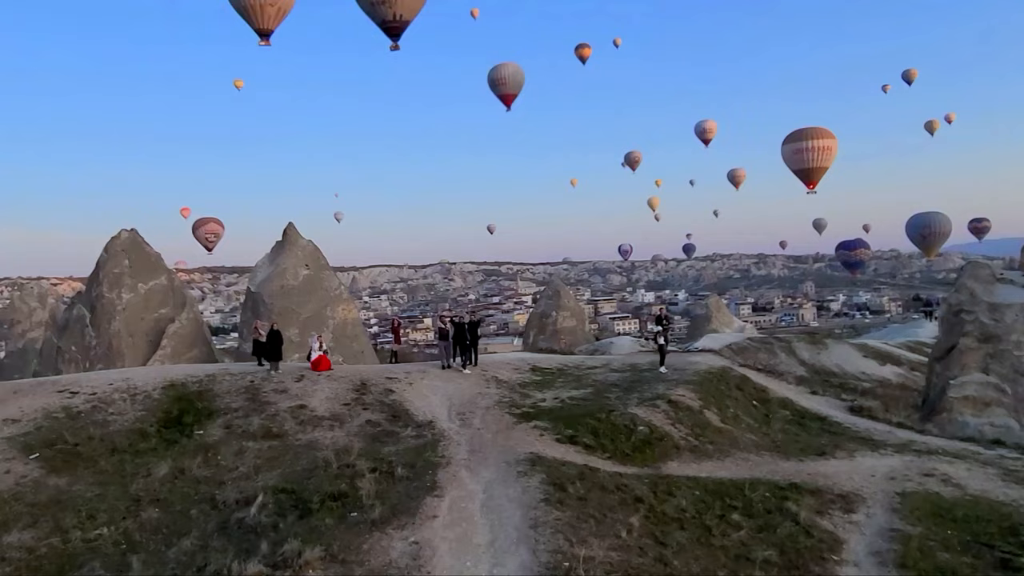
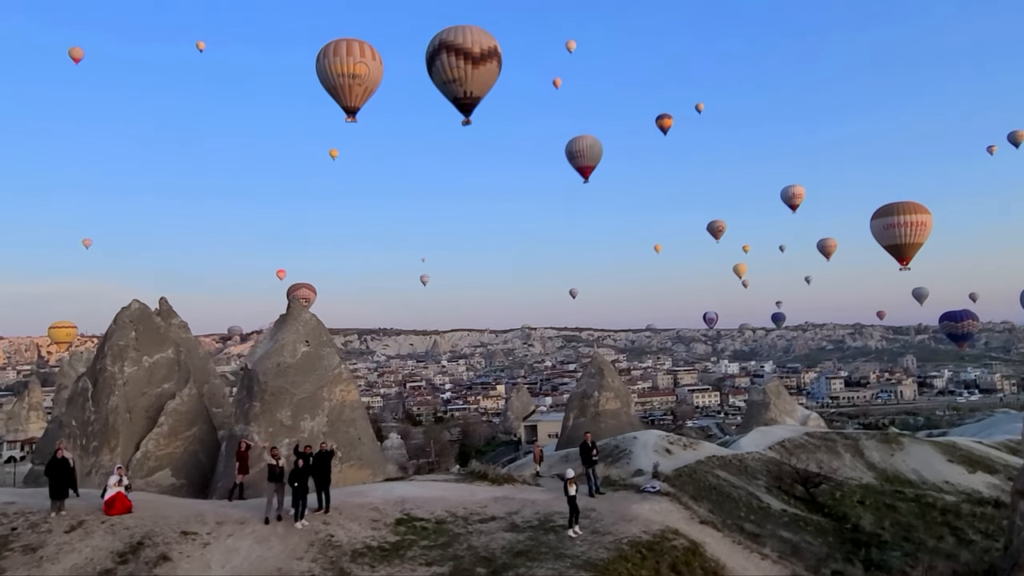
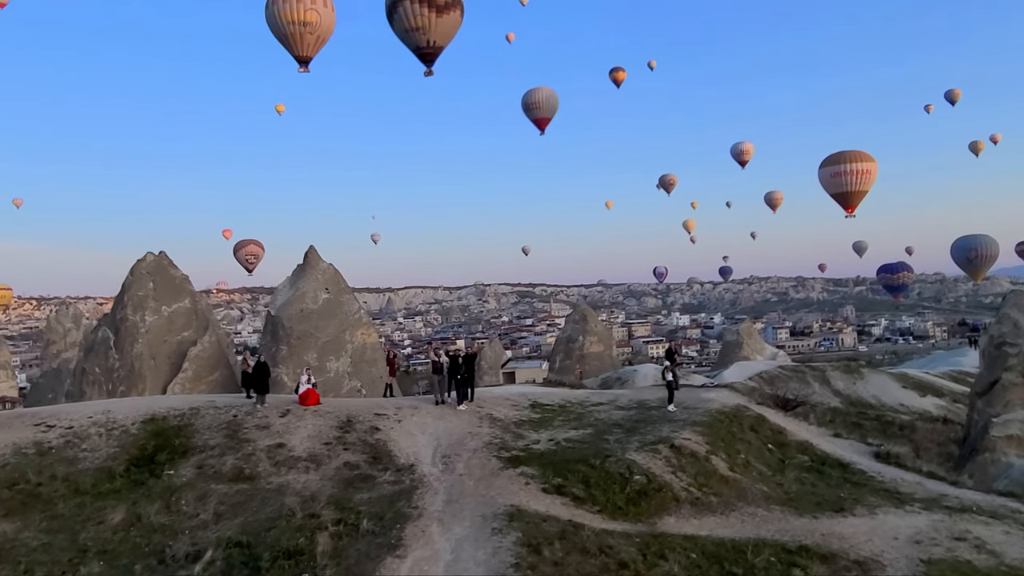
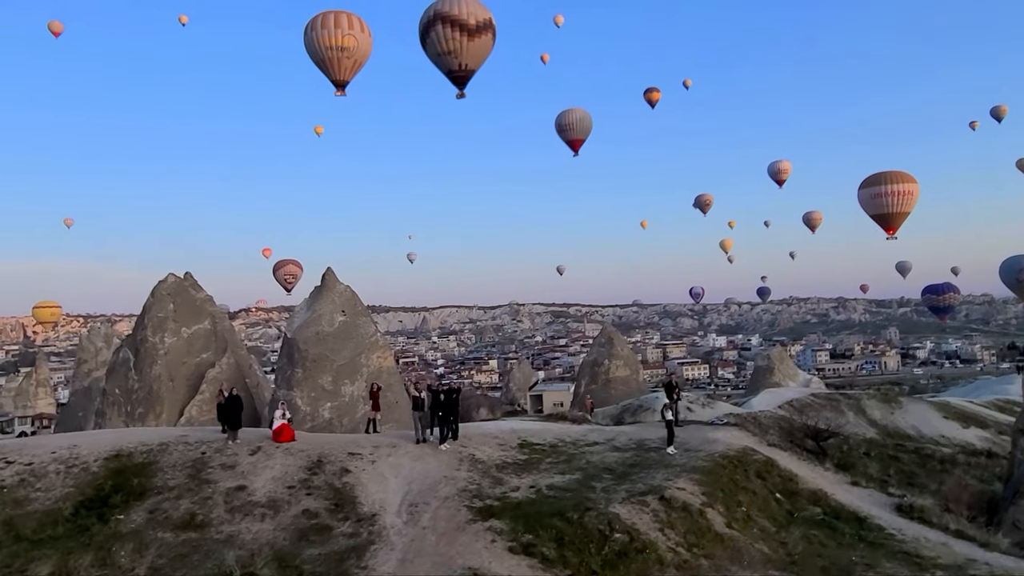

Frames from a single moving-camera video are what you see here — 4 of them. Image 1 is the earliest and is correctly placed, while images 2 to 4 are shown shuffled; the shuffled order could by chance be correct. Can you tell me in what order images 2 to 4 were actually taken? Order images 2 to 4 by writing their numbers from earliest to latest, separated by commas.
3, 4, 2
